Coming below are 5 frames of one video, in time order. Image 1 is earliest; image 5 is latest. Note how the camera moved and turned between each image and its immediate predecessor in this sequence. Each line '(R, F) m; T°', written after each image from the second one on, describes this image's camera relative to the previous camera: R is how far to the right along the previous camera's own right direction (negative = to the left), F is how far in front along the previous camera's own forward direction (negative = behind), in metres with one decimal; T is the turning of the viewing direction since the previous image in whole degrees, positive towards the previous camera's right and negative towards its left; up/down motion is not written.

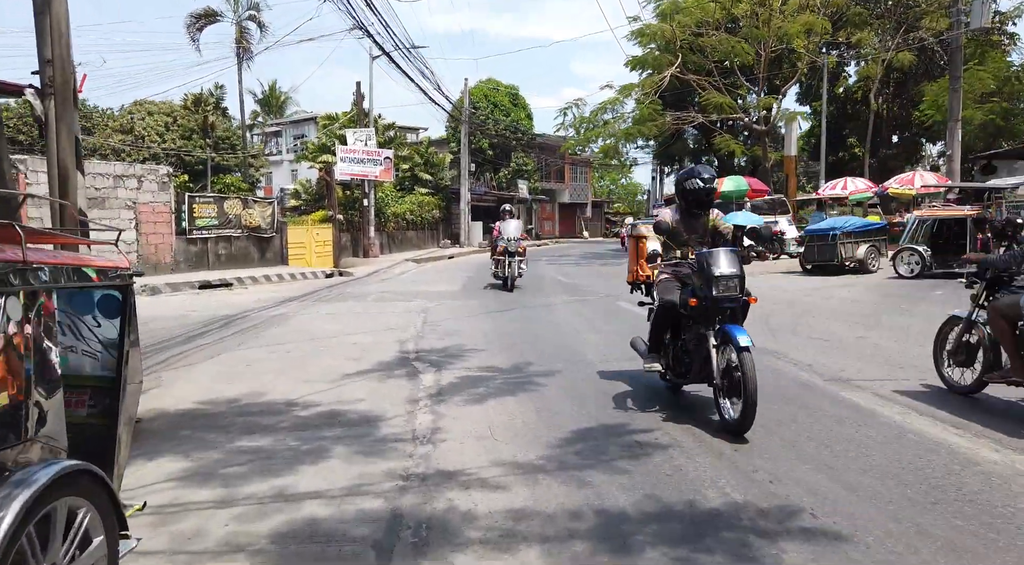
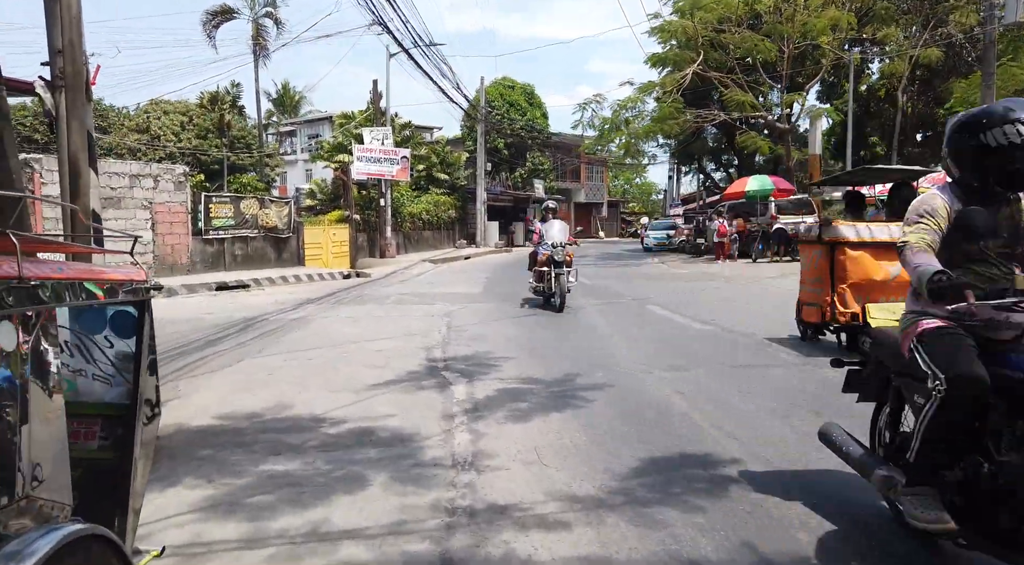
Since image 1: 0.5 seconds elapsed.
(-0.2, +0.4) m; -1°
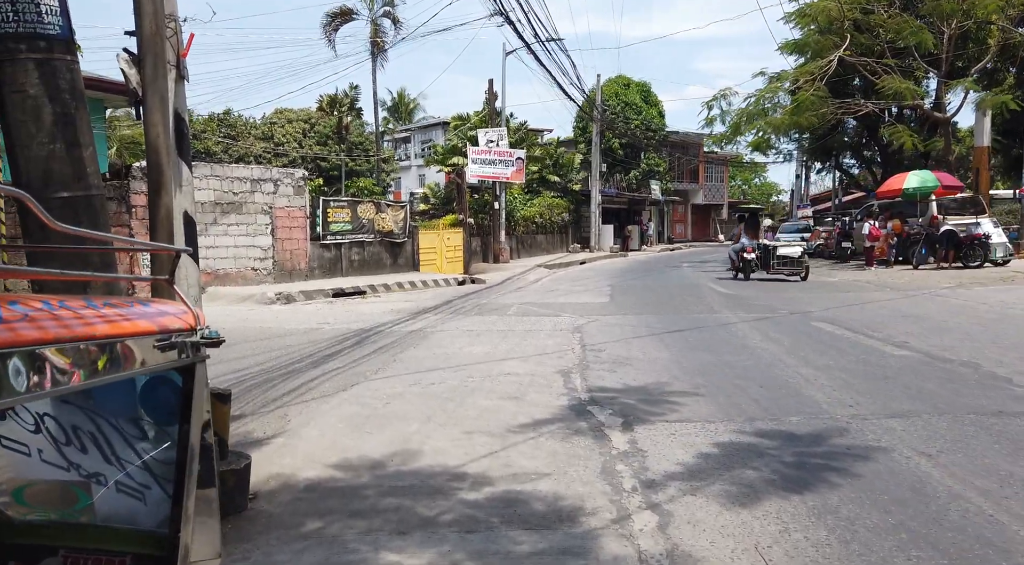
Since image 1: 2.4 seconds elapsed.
(-0.5, +1.3) m; -8°
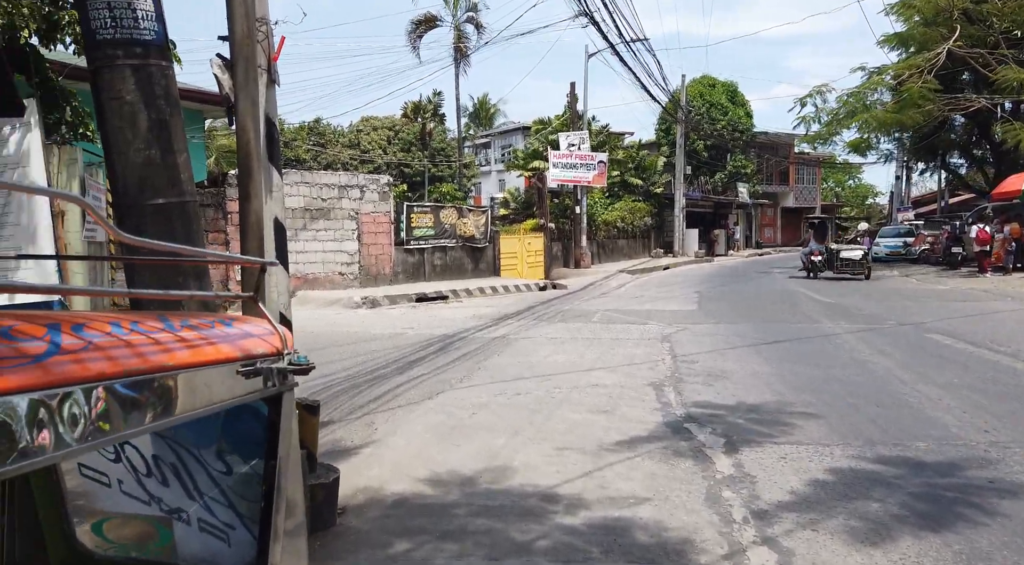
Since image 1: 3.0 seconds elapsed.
(-0.1, +0.2) m; -6°
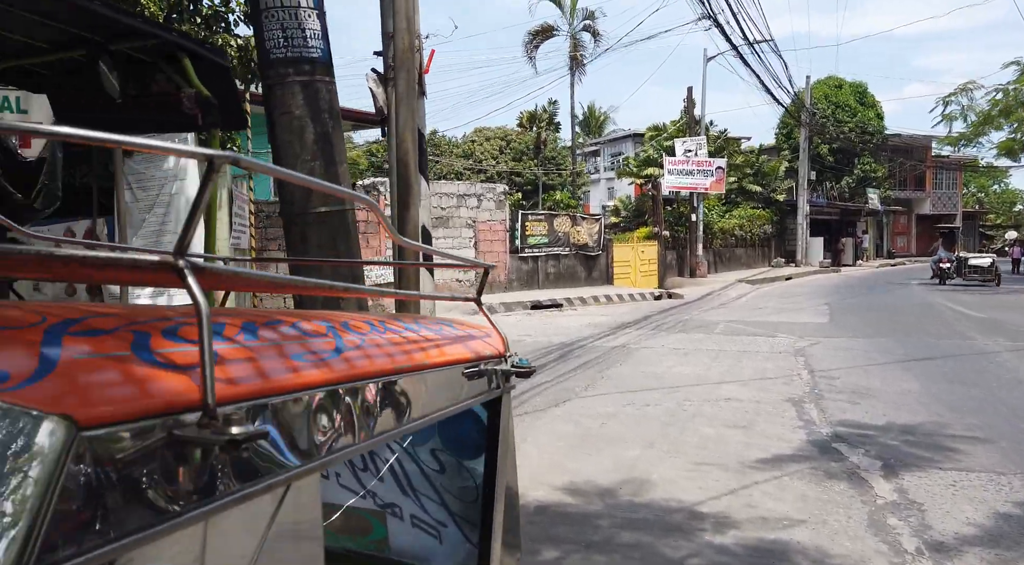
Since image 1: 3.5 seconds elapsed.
(-0.2, 0.0) m; -8°
